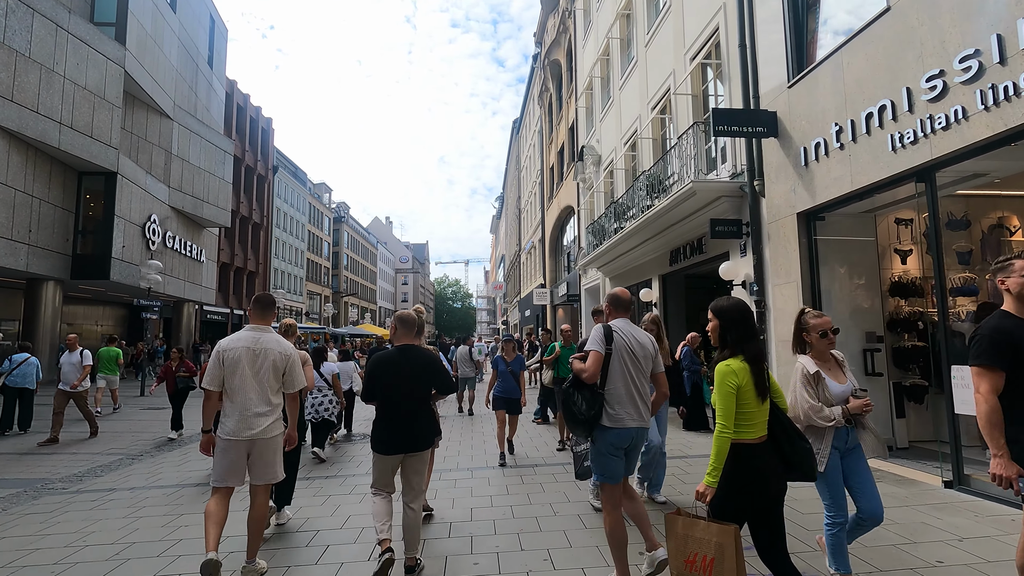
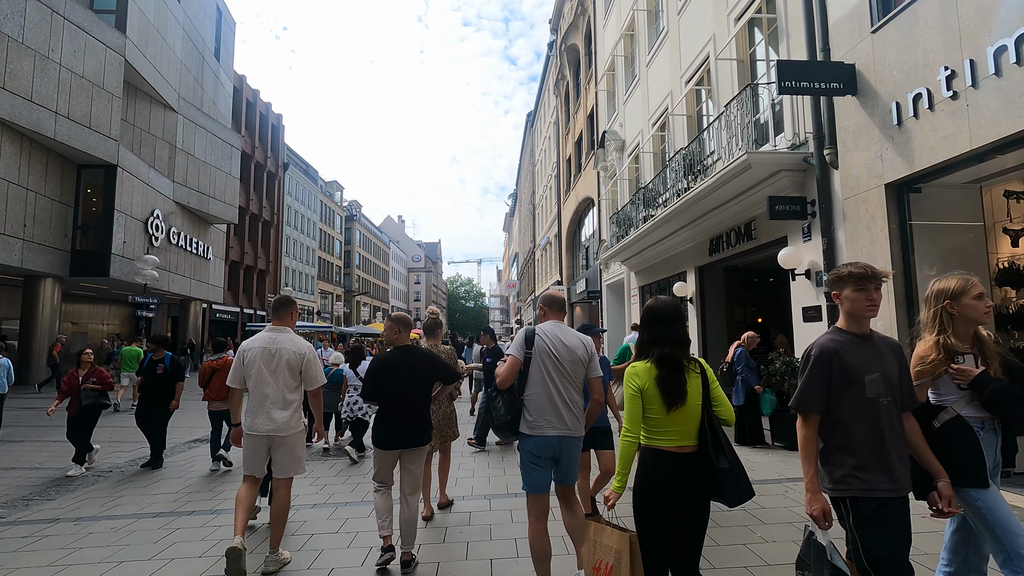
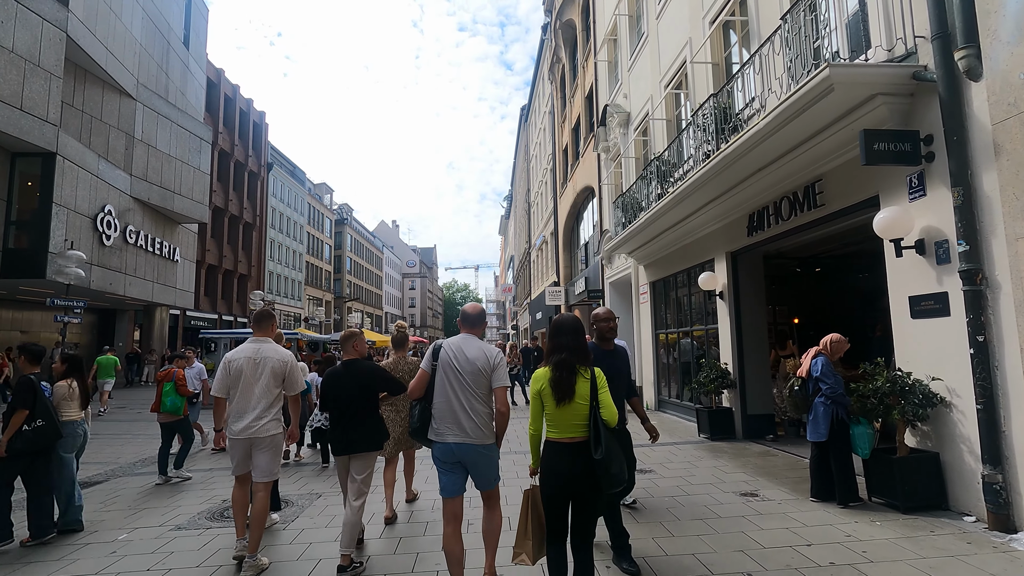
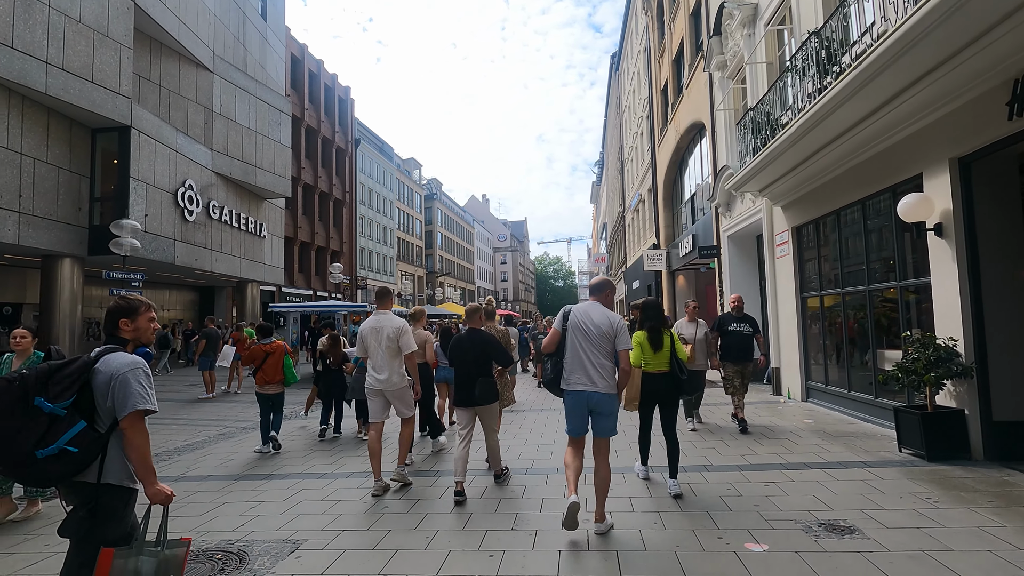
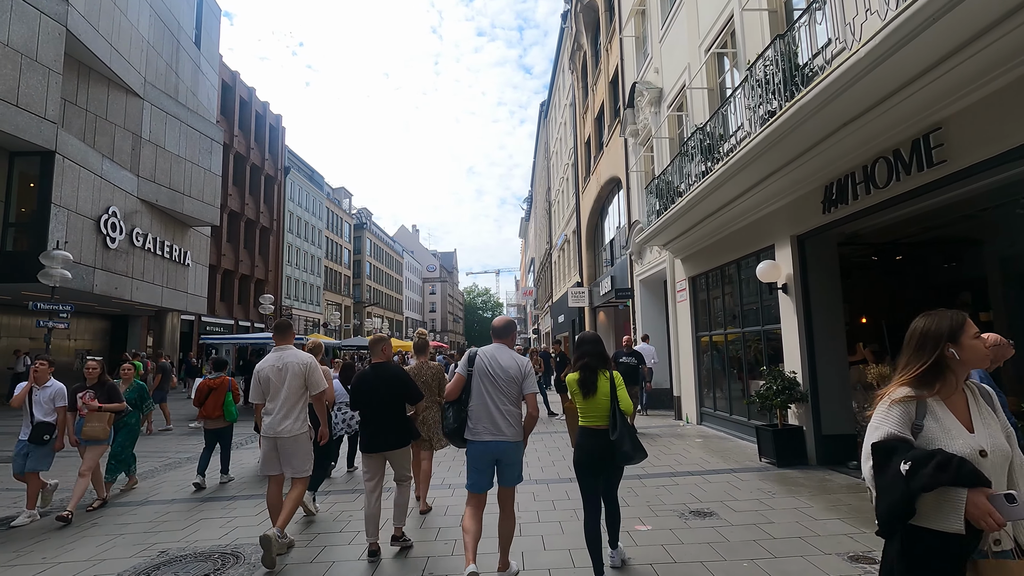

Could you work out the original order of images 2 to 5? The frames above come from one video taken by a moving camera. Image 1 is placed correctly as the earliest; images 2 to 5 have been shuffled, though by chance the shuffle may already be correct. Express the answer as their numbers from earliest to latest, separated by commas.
2, 3, 5, 4
